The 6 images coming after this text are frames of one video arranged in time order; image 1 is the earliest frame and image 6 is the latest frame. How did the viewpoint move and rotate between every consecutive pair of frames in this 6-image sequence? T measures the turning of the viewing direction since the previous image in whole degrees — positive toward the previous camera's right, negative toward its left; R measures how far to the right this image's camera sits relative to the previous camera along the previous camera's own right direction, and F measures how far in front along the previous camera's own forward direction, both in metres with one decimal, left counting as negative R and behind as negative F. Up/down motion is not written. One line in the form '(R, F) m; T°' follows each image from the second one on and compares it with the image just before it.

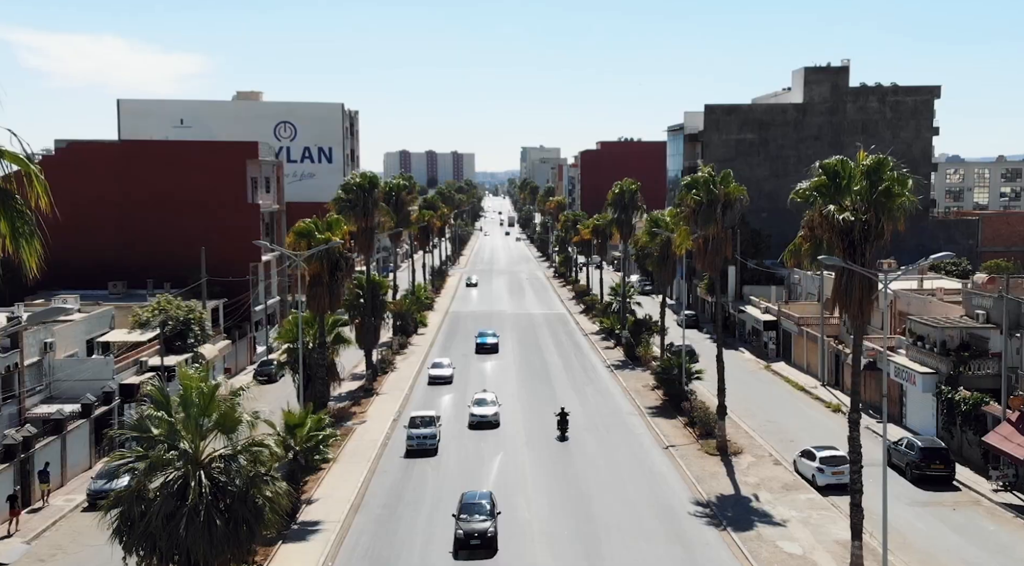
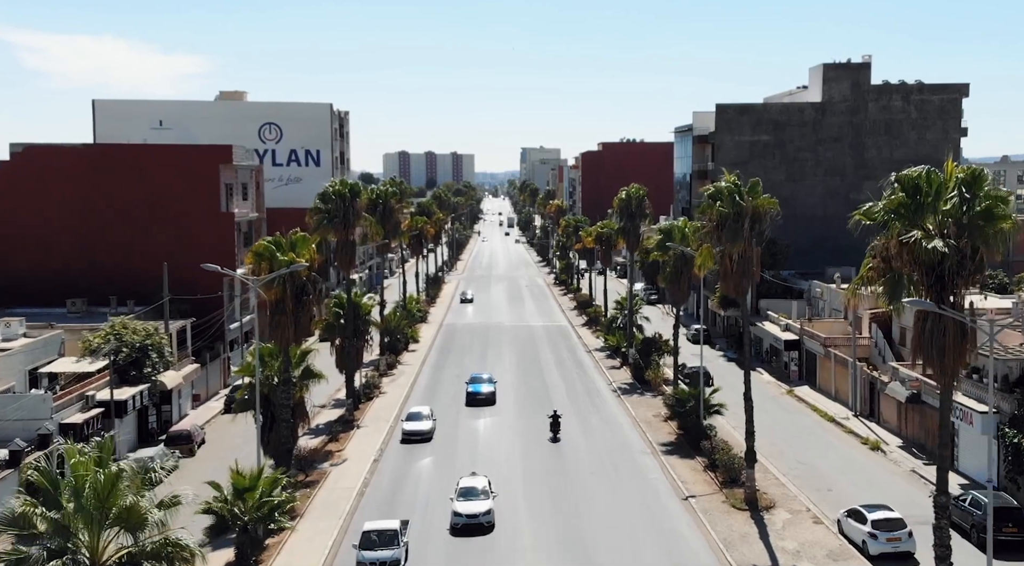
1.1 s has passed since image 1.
(+0.2, +5.4) m; 0°
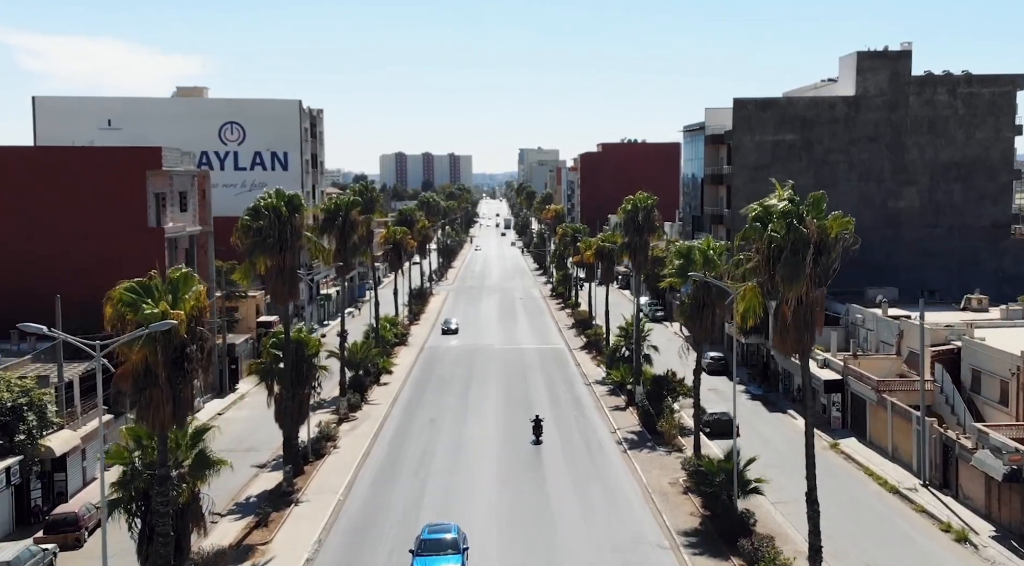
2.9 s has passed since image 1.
(+0.7, +9.8) m; 0°
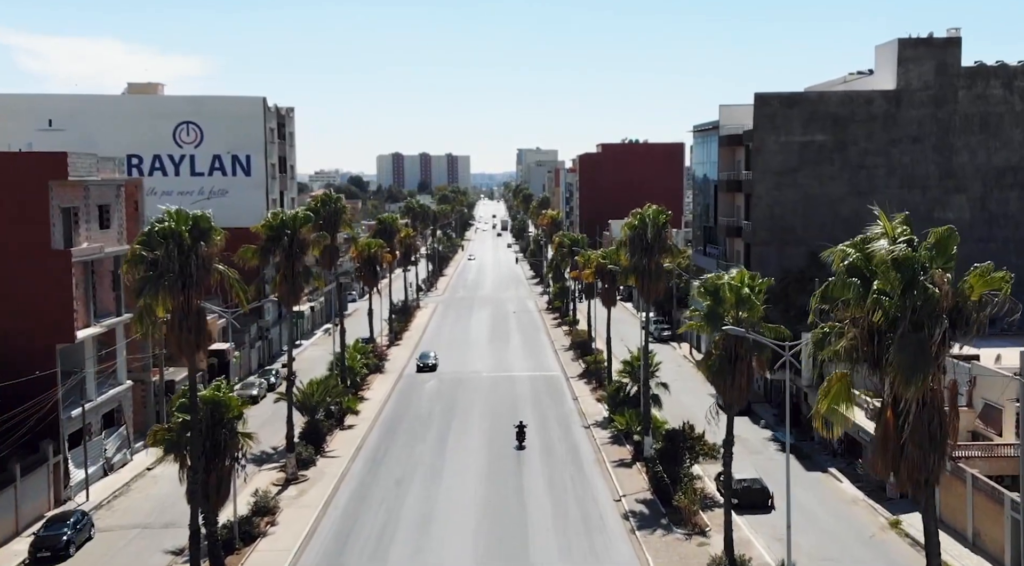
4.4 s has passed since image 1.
(+0.7, +8.9) m; 0°
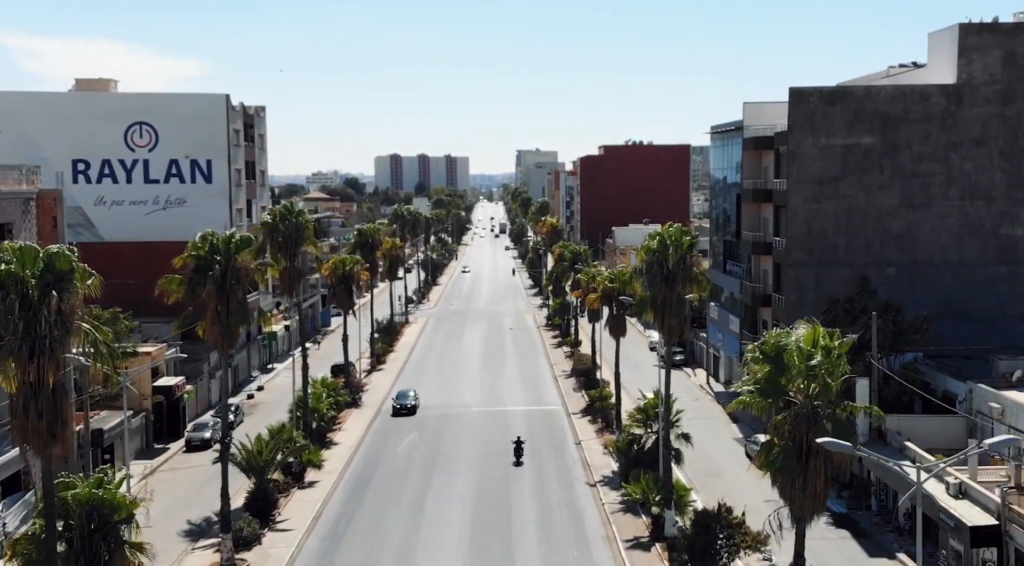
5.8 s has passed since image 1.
(+0.4, +8.5) m; 0°
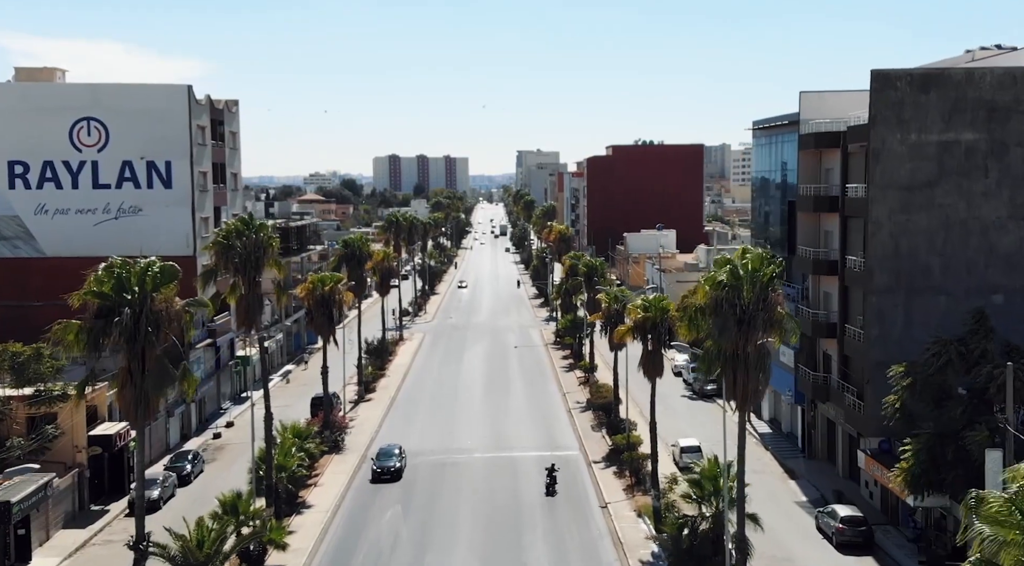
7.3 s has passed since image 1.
(-0.5, +9.5) m; 0°
